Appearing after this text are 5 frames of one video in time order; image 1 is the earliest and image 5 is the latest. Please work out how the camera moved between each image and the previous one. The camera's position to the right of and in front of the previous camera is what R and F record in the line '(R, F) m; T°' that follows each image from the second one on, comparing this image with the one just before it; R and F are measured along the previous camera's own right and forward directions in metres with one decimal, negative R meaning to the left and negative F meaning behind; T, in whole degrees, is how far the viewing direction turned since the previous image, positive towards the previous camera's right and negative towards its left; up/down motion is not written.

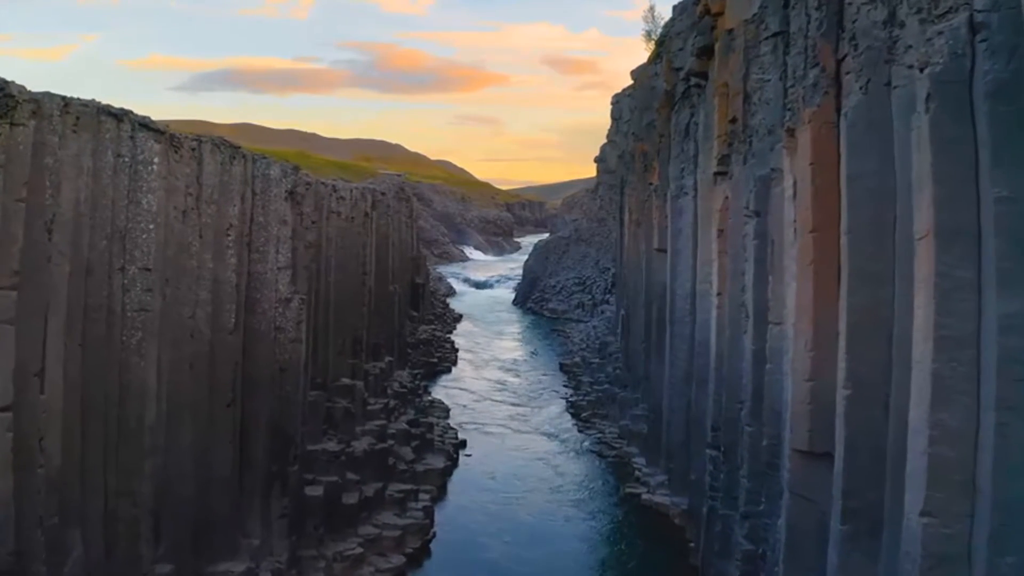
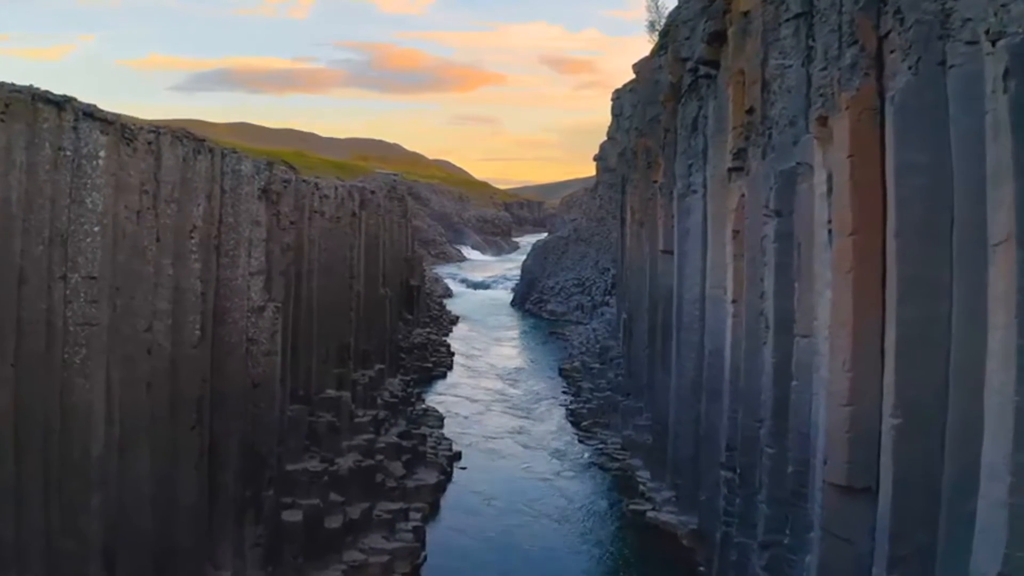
(0.0, +1.1) m; 0°
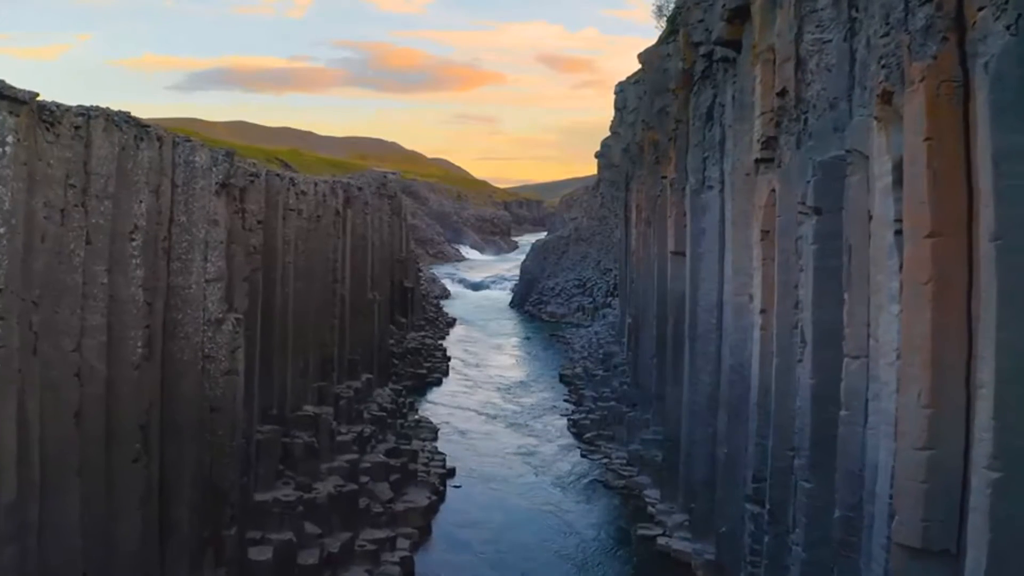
(0.0, +1.4) m; 0°
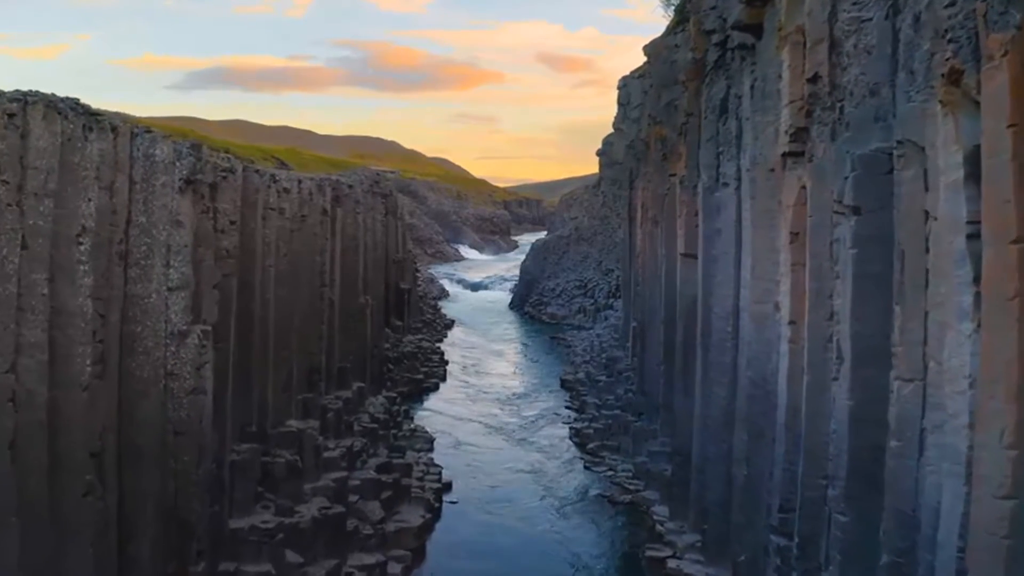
(0.0, +1.0) m; 0°
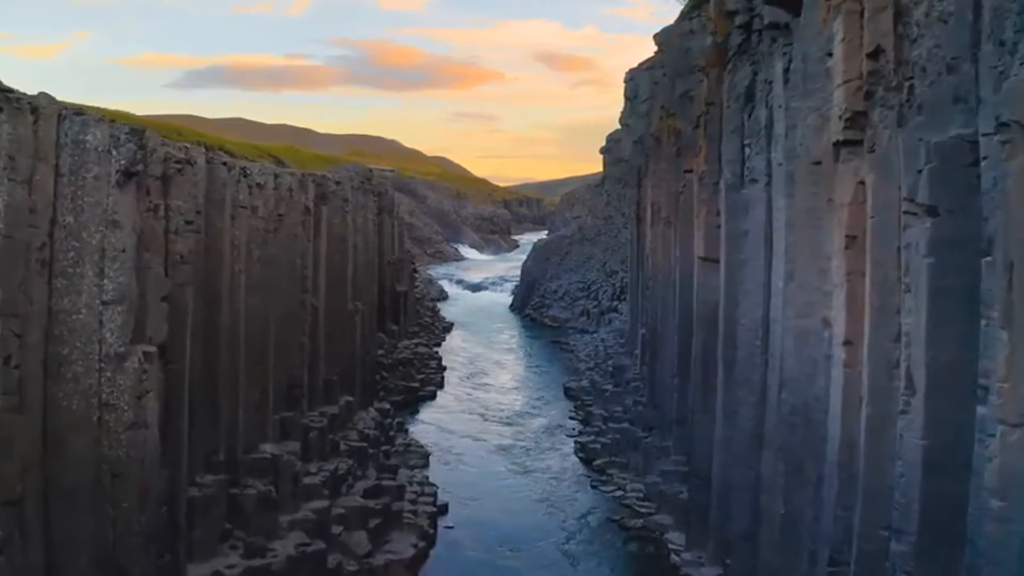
(0.0, +1.3) m; 0°
